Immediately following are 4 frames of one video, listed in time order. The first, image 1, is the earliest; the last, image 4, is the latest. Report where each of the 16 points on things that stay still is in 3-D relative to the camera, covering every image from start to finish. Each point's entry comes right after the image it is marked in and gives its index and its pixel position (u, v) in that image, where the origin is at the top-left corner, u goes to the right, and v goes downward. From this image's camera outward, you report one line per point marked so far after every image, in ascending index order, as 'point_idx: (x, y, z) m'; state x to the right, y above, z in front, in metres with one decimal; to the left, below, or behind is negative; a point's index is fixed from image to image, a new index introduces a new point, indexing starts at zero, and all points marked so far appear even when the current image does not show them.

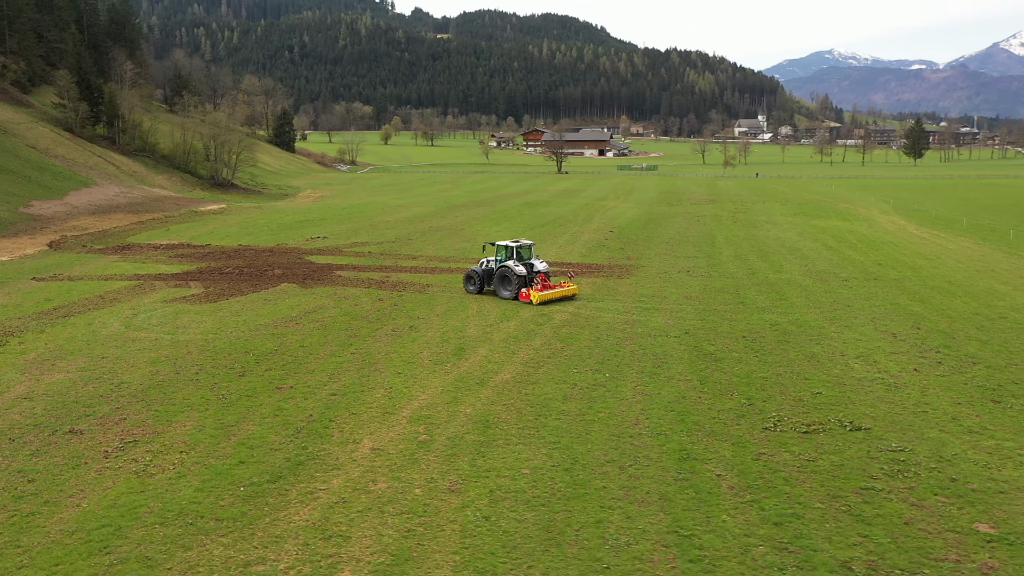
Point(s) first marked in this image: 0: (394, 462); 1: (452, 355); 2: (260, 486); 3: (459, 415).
0: (-1.8, -2.6, +12.6) m
1: (-1.4, -1.6, +19.5) m
2: (-3.5, -2.8, +11.8) m
3: (-0.9, -2.3, +14.8) m
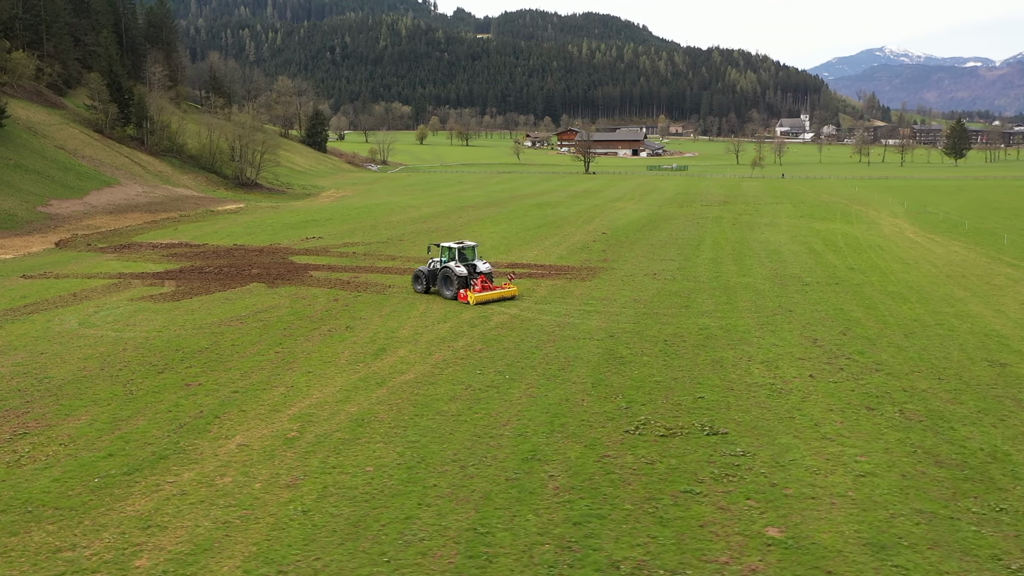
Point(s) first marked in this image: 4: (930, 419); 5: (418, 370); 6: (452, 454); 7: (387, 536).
0: (-4.1, -2.7, +13.2) m
1: (-3.4, -1.6, +20.0) m
2: (-5.9, -2.8, +12.4) m
3: (-3.2, -2.3, +15.3) m
4: (+7.2, -2.3, +14.5) m
5: (-2.1, -1.8, +18.5) m
6: (-0.9, -2.6, +13.1) m
7: (-1.5, -3.1, +10.4) m
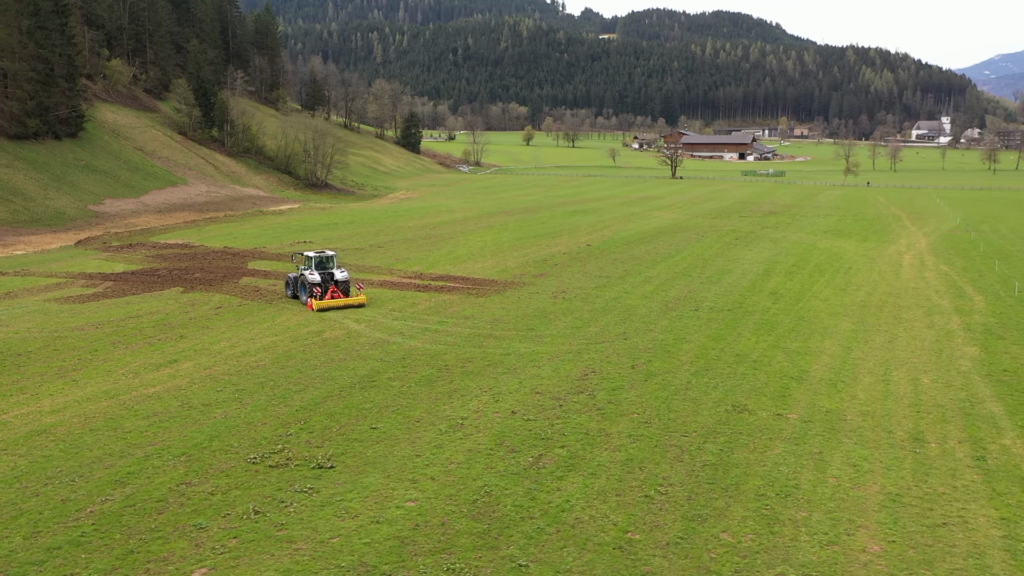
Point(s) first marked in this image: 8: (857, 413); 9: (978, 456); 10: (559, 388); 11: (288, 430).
0: (-10.7, -3.0, +14.4) m
1: (-8.9, -2.0, +21.0) m
2: (-12.6, -3.1, +13.9) m
3: (-9.4, -2.7, +16.4) m
4: (+0.8, -3.0, +14.1) m
5: (-7.8, -2.2, +19.4) m
6: (-7.5, -3.0, +13.9) m
7: (-8.5, -3.5, +11.2) m
8: (+7.1, -2.6, +17.1) m
9: (+8.2, -3.0, +14.7) m
10: (+1.1, -2.2, +18.7) m
11: (-4.2, -2.7, +15.9) m
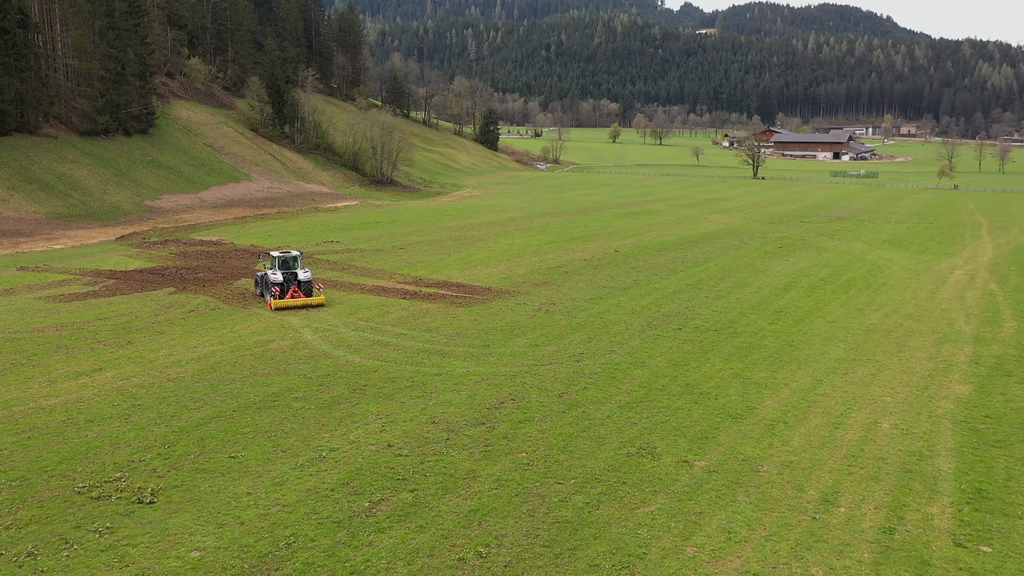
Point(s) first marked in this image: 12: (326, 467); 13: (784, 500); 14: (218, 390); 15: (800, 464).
0: (-13.1, -3.1, +14.3) m
1: (-10.6, -2.1, +20.7) m
2: (-15.1, -3.2, +14.0) m
3: (-11.7, -2.8, +16.1) m
4: (-1.8, -3.4, +12.7) m
5: (-9.8, -2.4, +18.9) m
6: (-10.1, -3.3, +13.4) m
7: (-11.4, -3.7, +10.9) m
8: (+4.8, -3.2, +15.1) m
9: (+5.6, -3.6, +12.6) m
10: (-1.0, -2.7, +17.3) m
11: (-6.6, -3.0, +15.1) m
12: (-3.1, -3.1, +14.6) m
13: (+4.4, -3.4, +13.6) m
14: (-6.6, -2.3, +19.5) m
15: (+5.2, -3.2, +15.1) m
